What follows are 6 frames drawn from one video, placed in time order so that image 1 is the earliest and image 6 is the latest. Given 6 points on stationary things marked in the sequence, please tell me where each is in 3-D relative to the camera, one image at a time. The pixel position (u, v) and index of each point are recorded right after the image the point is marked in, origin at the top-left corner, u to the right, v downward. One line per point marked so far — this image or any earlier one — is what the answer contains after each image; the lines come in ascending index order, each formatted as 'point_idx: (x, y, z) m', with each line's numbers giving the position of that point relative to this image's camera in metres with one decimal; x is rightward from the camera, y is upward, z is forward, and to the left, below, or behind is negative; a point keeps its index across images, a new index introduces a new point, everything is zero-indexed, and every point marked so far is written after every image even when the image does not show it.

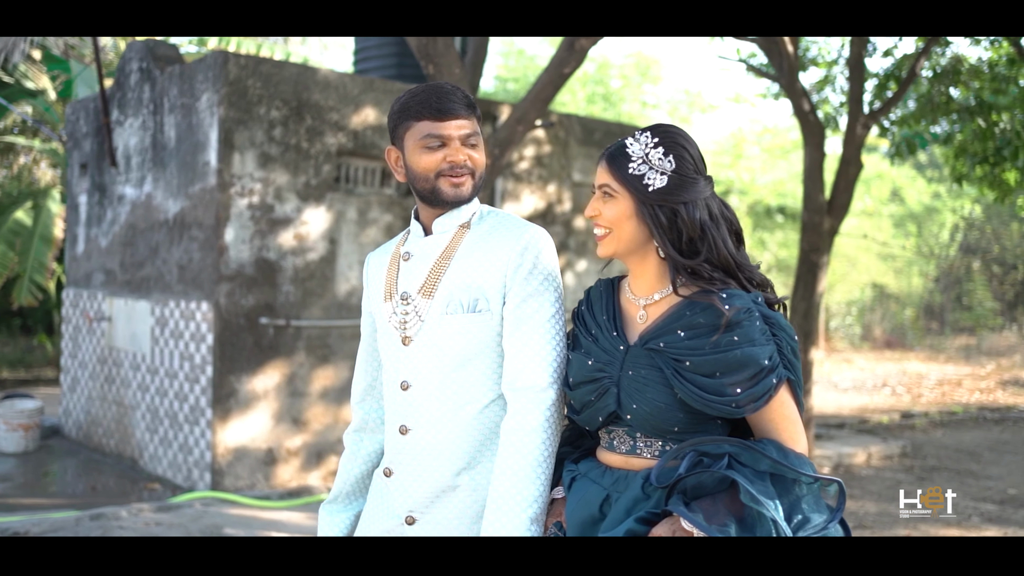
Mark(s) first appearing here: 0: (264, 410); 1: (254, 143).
0: (-1.5, -0.8, +6.2) m
1: (-1.6, +0.9, +6.1) m
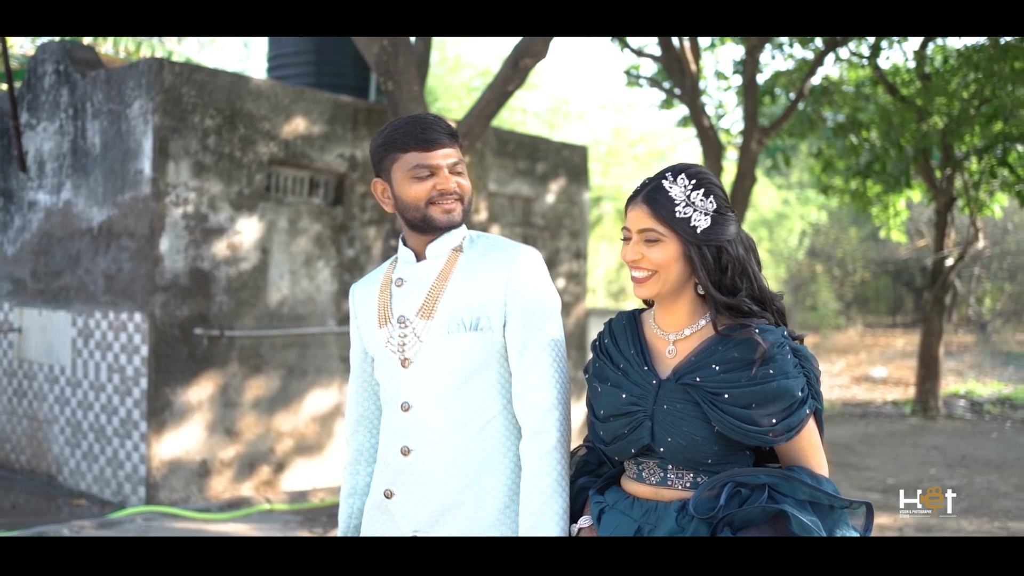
0: (-1.9, -0.8, +6.1) m
1: (-2.0, +0.8, +6.0) m
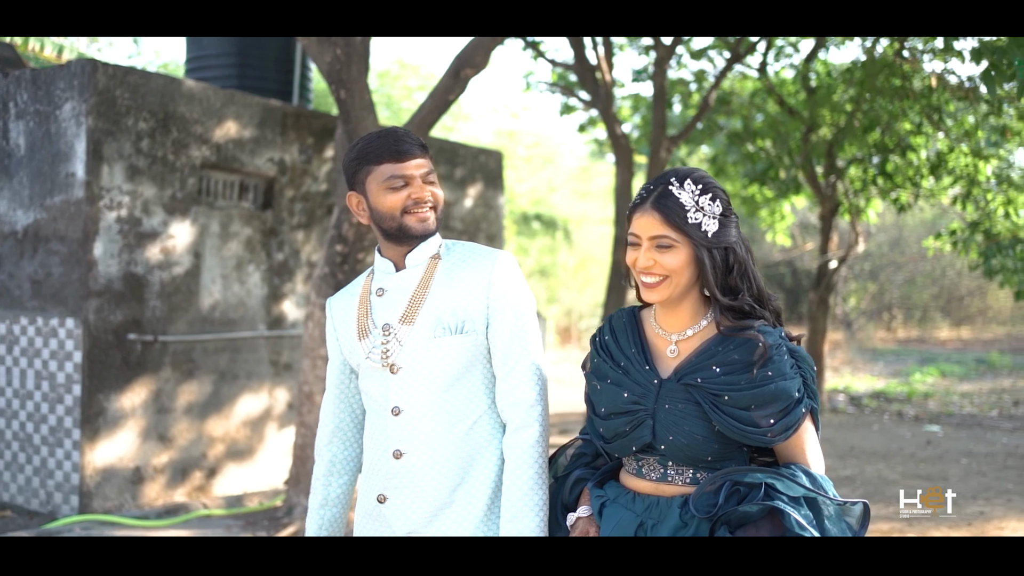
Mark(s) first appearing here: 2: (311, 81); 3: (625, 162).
0: (-2.3, -0.9, +6.1) m
1: (-2.3, +0.8, +6.0) m
2: (-1.7, +1.8, +8.5) m
3: (+1.0, +1.2, +9.3) m
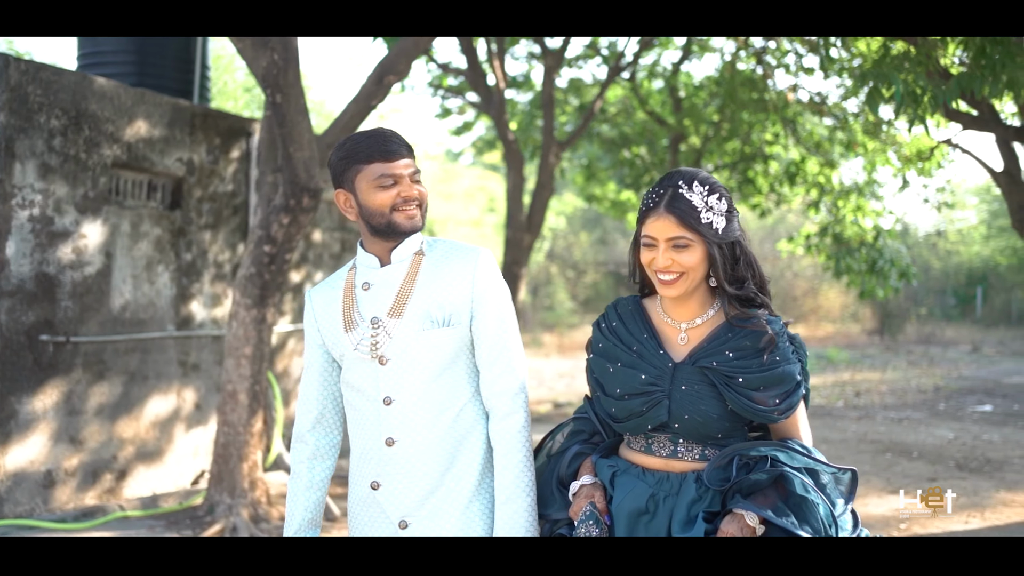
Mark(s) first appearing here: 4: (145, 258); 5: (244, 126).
0: (-2.8, -0.9, +5.9) m
1: (-2.8, +0.8, +5.9) m
2: (-2.6, +1.8, +8.4) m
3: (0.0, +1.2, +9.7) m
4: (-2.5, +0.2, +6.7) m
5: (-2.0, +1.2, +7.6) m
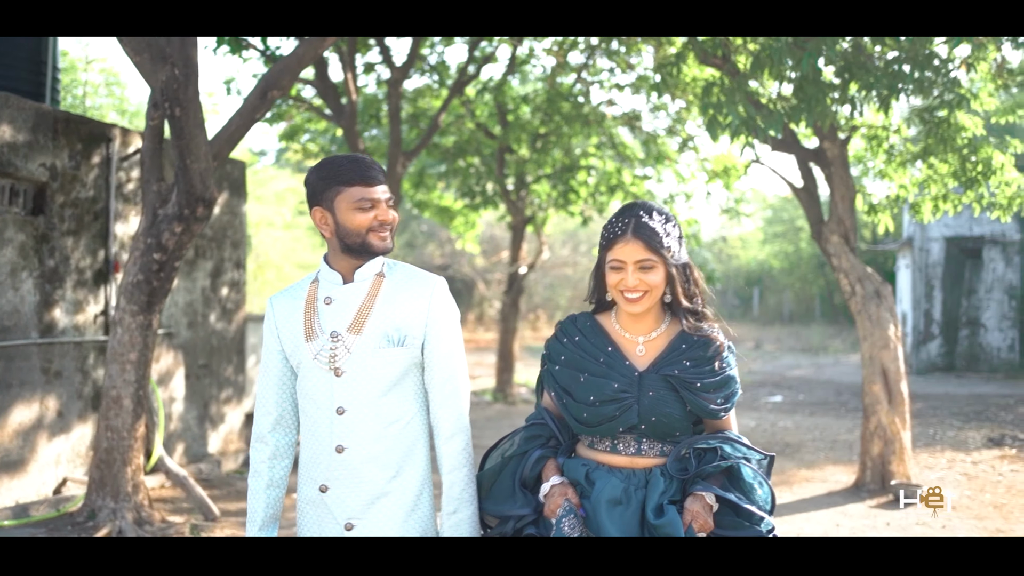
0: (-3.5, -0.9, +5.8) m
1: (-3.5, +0.7, +5.7) m
2: (-3.8, +1.7, +8.3) m
3: (-1.5, +1.1, +10.0) m
4: (-3.3, +0.2, +6.6) m
5: (-3.1, +1.2, +7.5) m
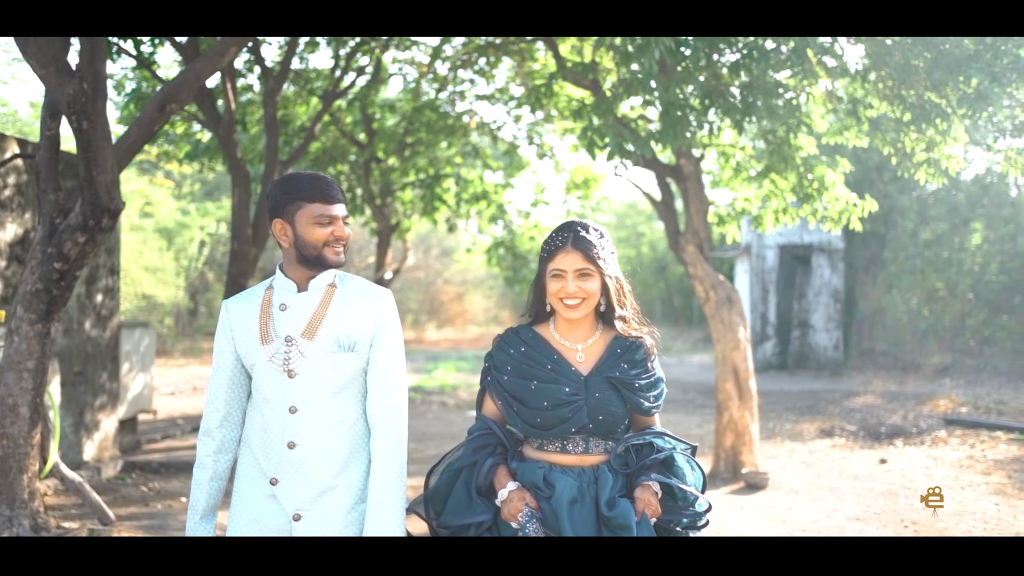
0: (-4.1, -1.0, +5.6) m
1: (-4.1, +0.7, +5.6) m
2: (-4.8, +1.7, +8.1) m
3: (-2.8, +1.1, +10.1) m
4: (-4.0, +0.1, +6.4) m
5: (-3.9, +1.1, +7.4) m
